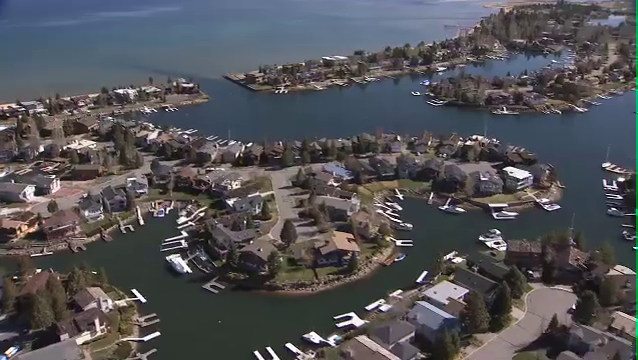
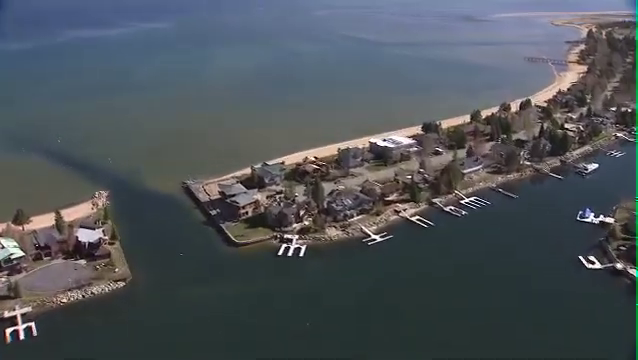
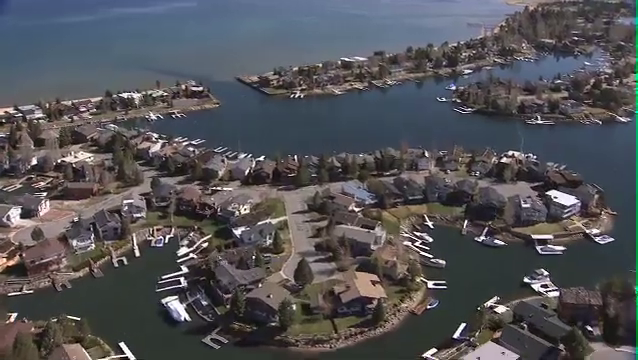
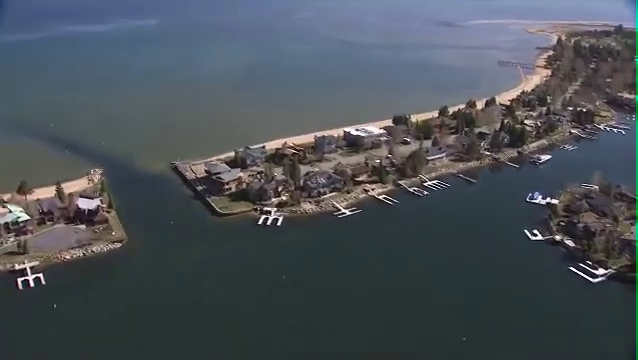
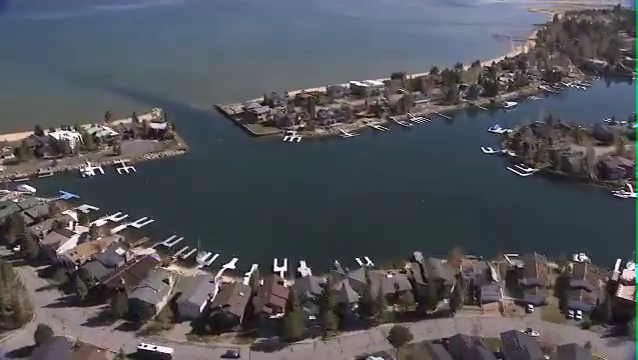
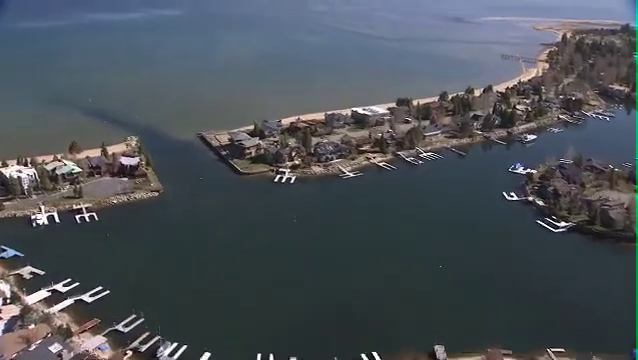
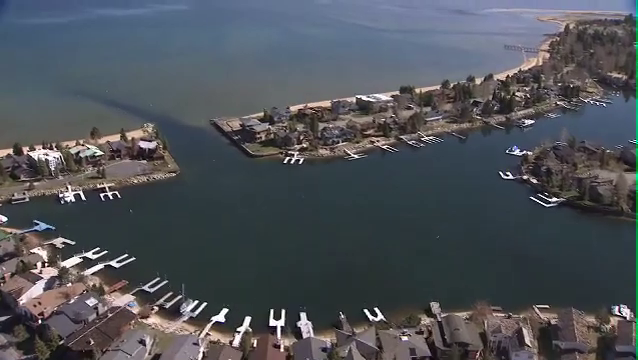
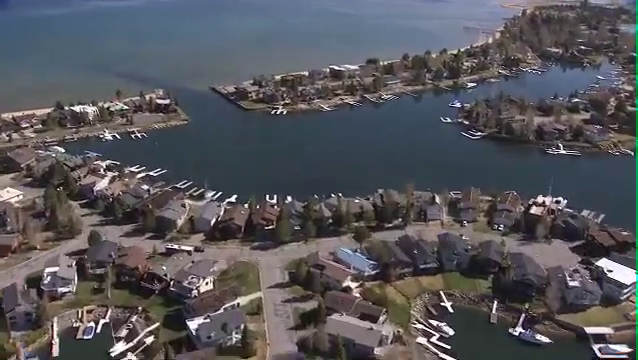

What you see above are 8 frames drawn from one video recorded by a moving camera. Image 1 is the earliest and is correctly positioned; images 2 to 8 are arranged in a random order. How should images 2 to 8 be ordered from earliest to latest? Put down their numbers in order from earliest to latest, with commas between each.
3, 8, 5, 7, 6, 4, 2
